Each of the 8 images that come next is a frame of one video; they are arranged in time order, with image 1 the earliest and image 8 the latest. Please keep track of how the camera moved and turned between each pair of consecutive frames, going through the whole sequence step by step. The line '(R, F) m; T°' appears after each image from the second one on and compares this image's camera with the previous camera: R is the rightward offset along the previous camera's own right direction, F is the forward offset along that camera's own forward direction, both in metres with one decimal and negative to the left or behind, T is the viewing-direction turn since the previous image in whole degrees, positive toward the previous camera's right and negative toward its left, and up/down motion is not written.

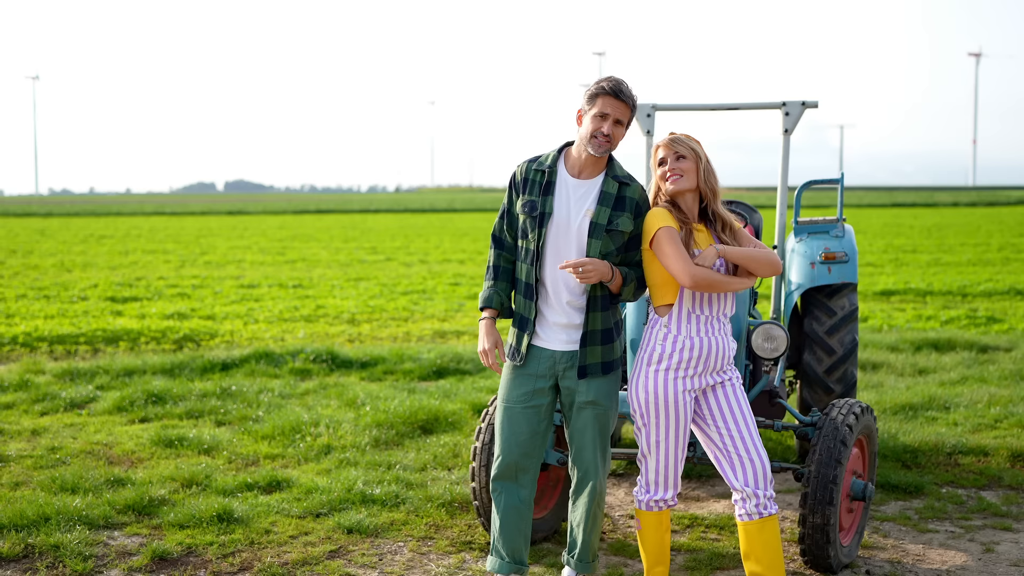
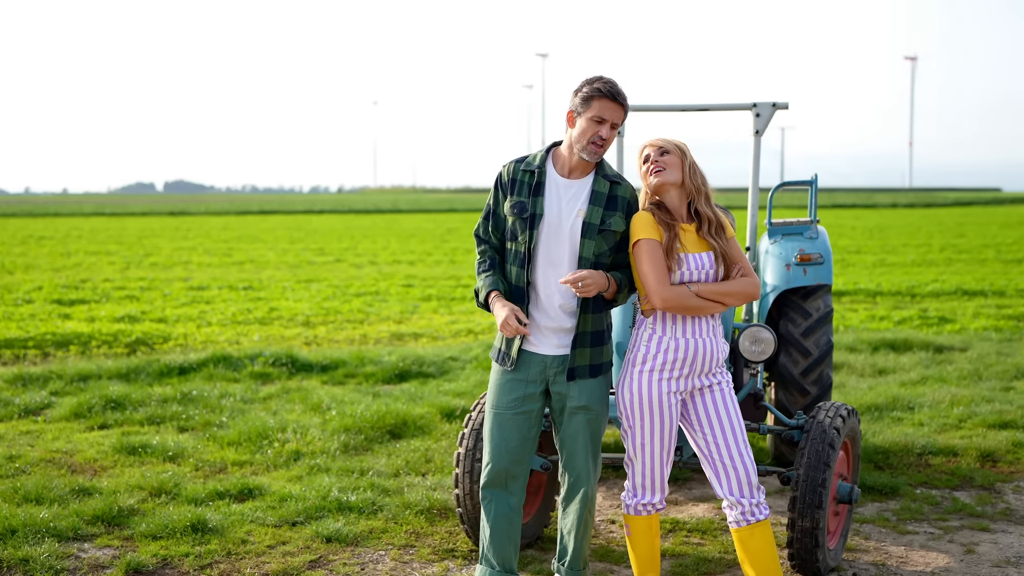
(-0.1, +0.1) m; +3°
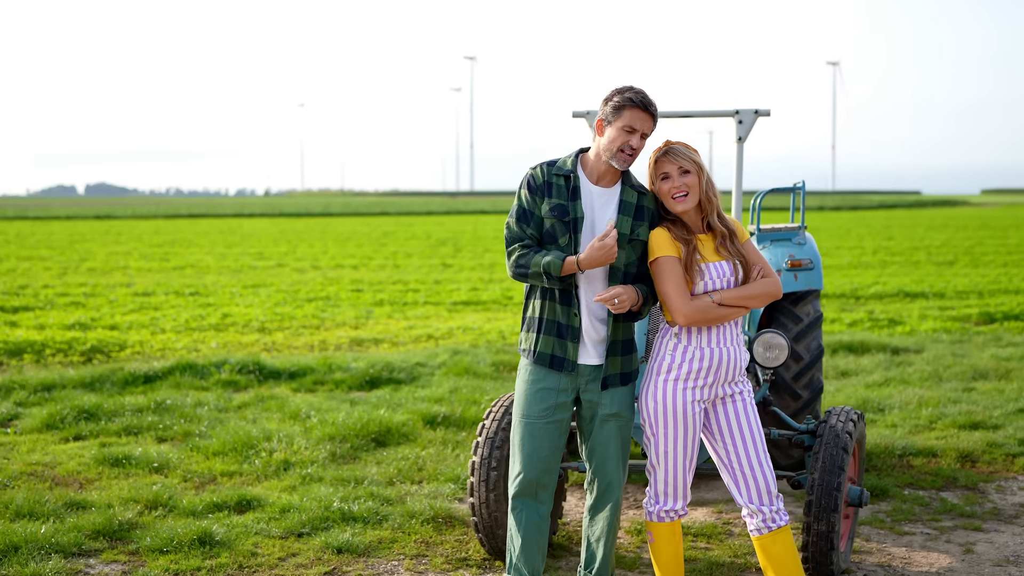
(-0.3, 0.0) m; +3°
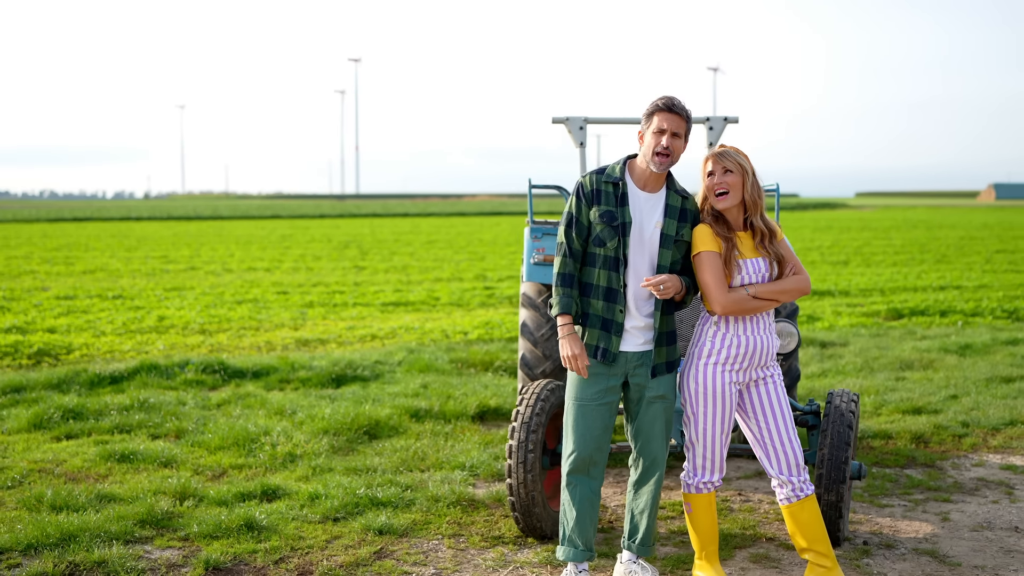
(-0.5, -0.3) m; +5°
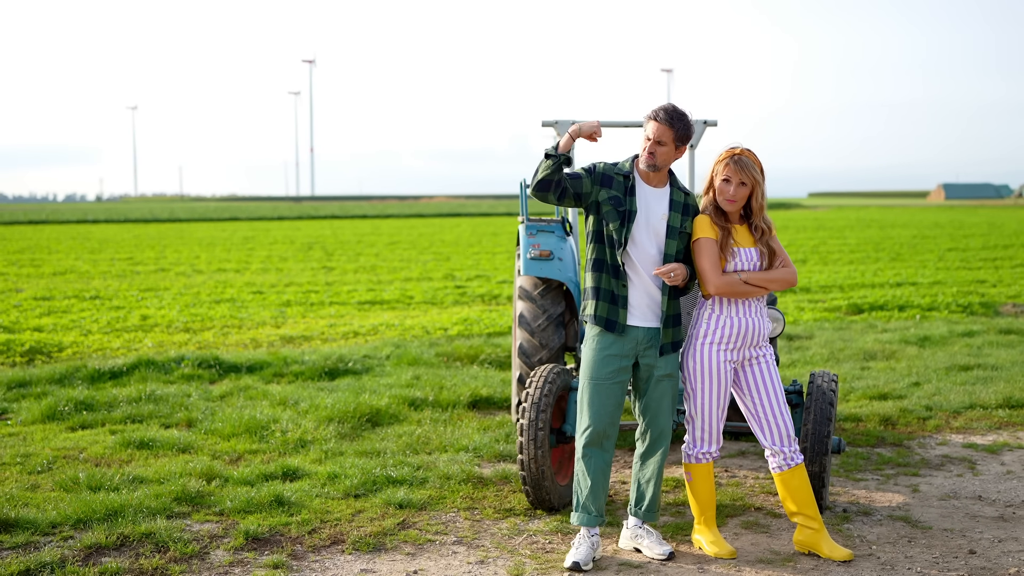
(-0.2, -0.4) m; +2°
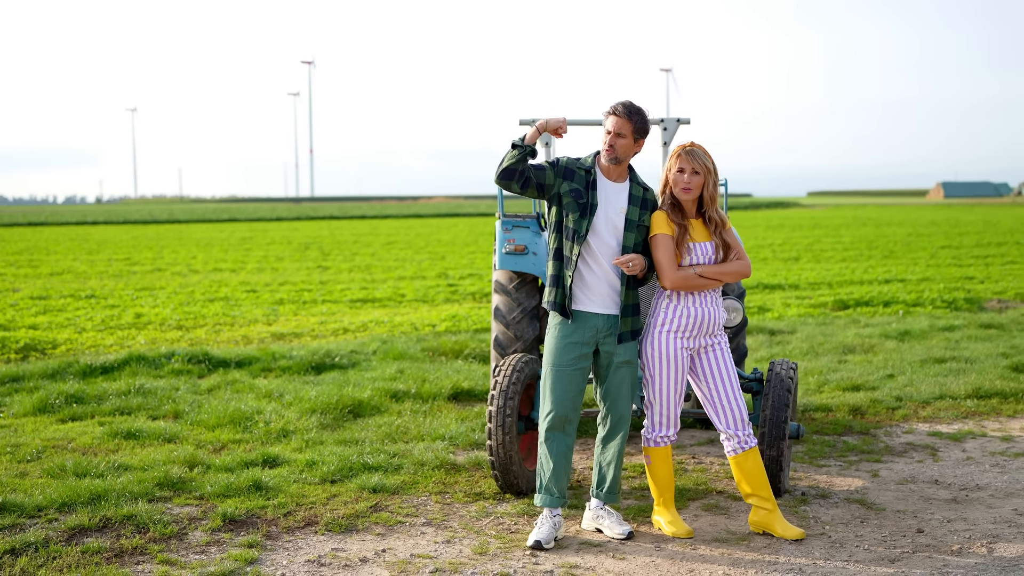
(+0.1, -0.2) m; 0°
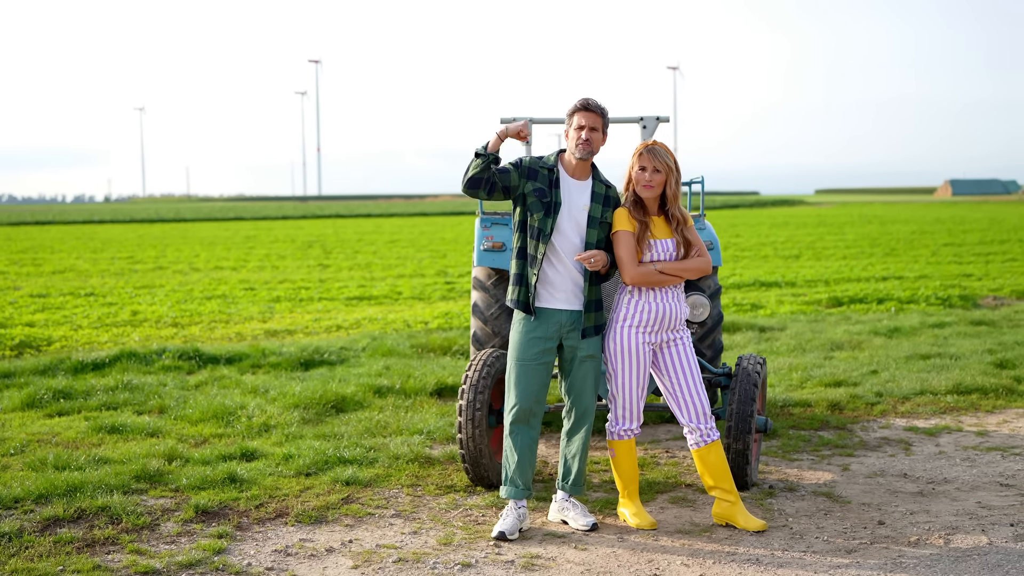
(+0.2, -0.1) m; 0°
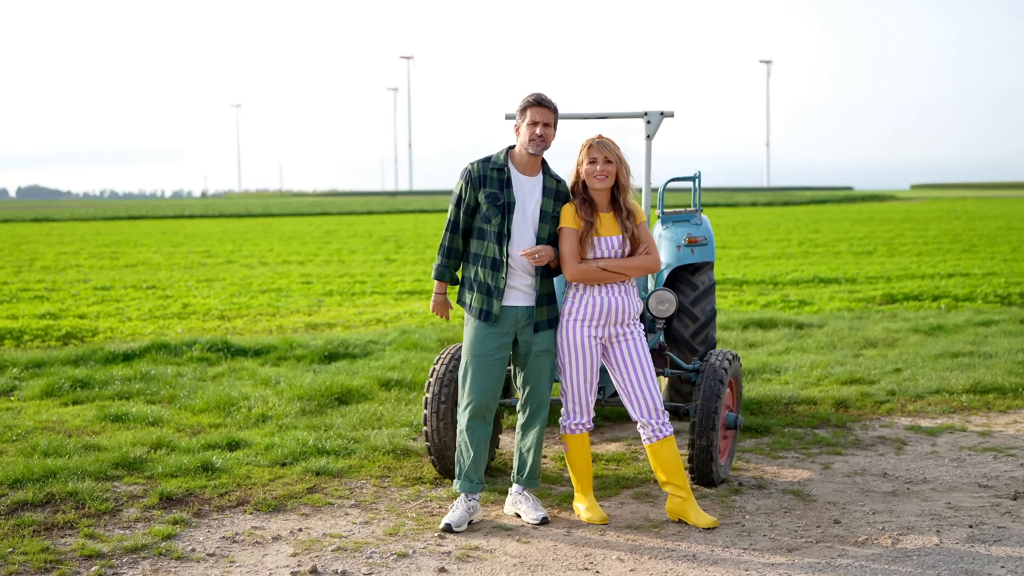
(+0.5, 0.0) m; -4°
